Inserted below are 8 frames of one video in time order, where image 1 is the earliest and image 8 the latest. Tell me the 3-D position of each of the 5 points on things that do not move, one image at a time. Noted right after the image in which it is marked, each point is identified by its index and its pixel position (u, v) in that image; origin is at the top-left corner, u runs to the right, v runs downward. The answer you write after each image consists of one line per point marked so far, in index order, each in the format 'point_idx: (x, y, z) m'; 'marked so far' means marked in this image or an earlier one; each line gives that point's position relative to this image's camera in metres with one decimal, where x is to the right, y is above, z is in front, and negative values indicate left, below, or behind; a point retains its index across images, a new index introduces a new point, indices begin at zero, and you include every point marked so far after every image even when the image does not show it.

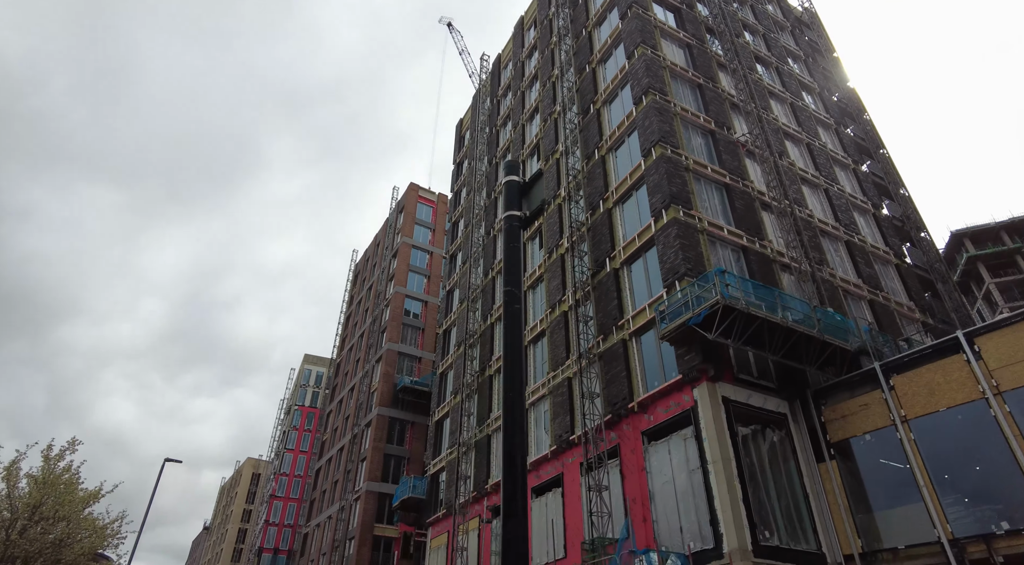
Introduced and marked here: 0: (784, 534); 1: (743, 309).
0: (+7.3, -6.7, +17.4) m
1: (+6.4, -0.7, +18.0) m
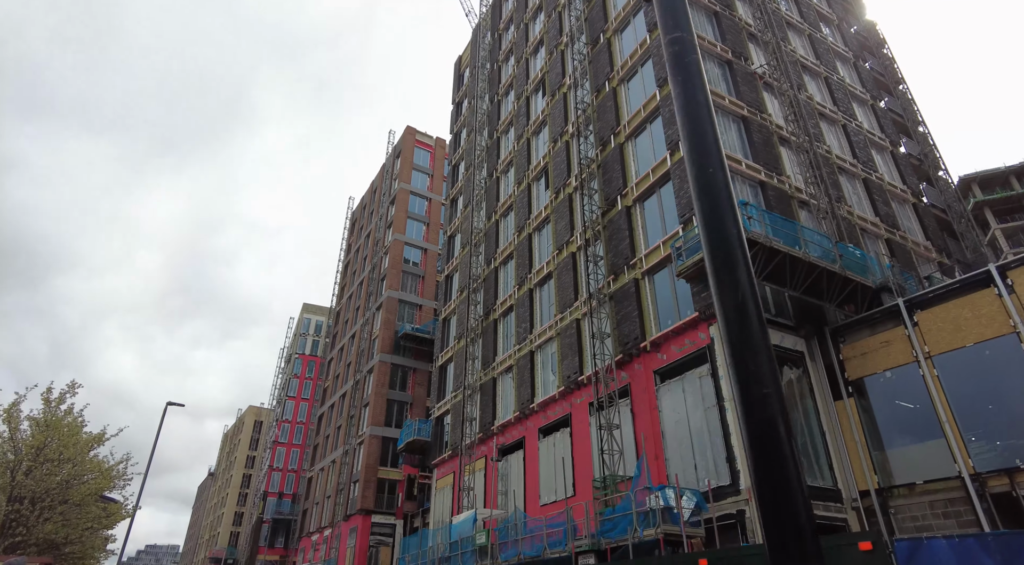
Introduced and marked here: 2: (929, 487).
0: (+7.6, -5.0, +17.2) m
1: (+6.7, +1.1, +17.3) m
2: (+10.6, -5.2, +16.6) m
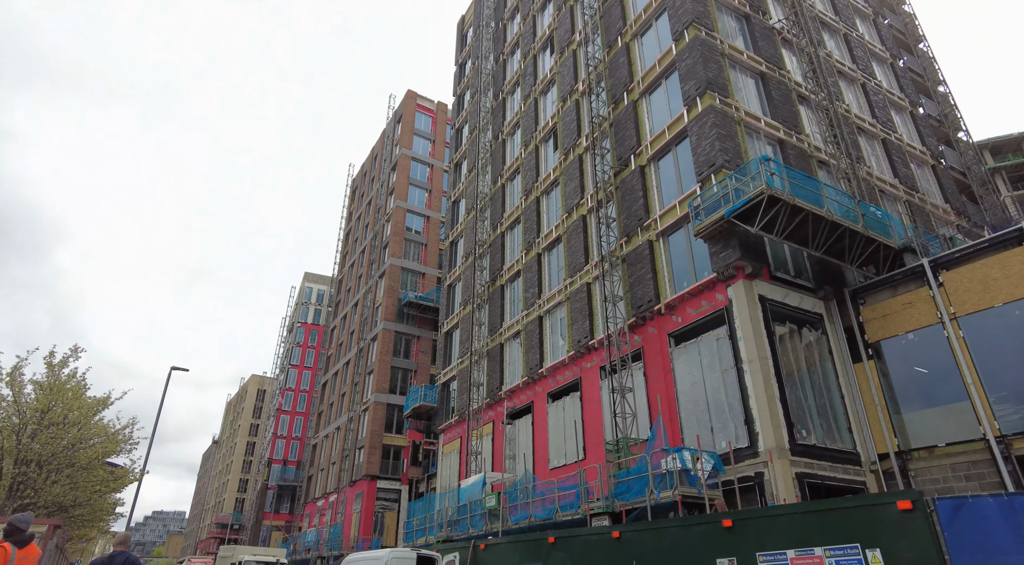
0: (+8.0, -3.9, +16.9) m
1: (+7.1, +2.1, +16.8) m
2: (+10.9, -4.2, +16.3) m
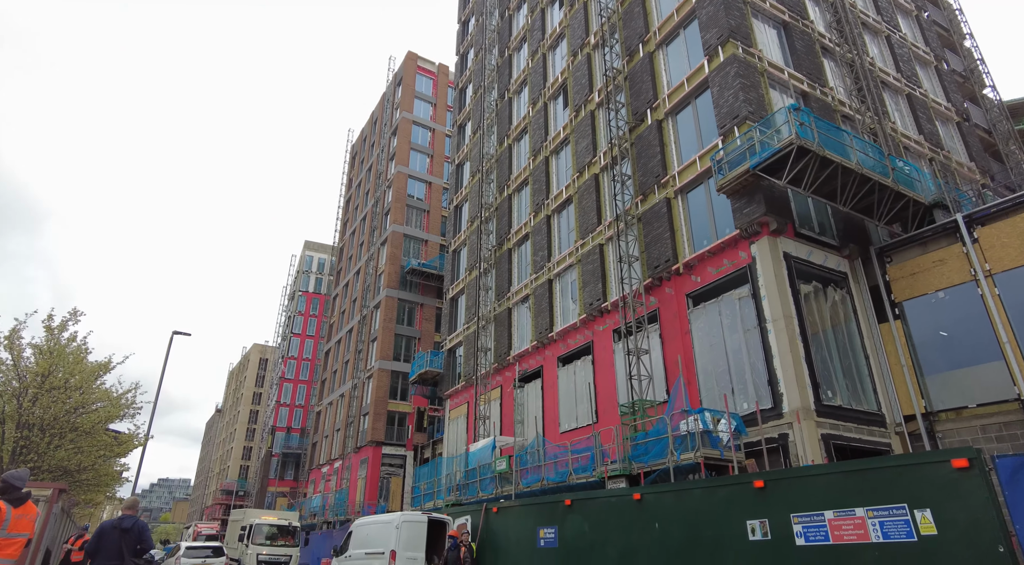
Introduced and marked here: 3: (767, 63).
0: (+8.4, -2.8, +16.4) m
1: (+7.4, +3.2, +16.0) m
2: (+11.3, -3.1, +15.8) m
3: (+7.7, +6.7, +19.8) m
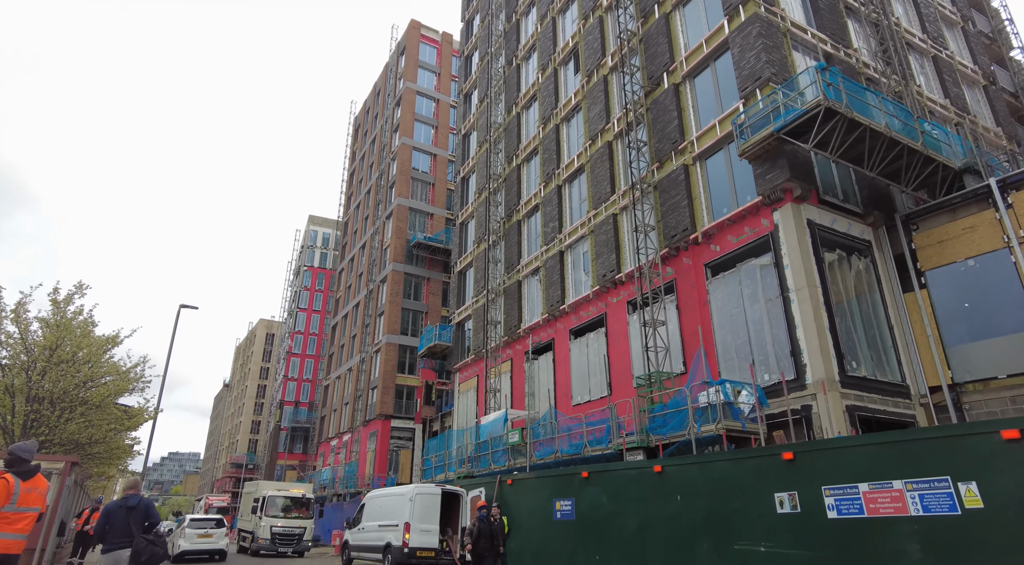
0: (+8.8, -2.0, +16.0) m
1: (+7.8, +4.0, +15.3) m
2: (+11.7, -2.3, +15.4) m
3: (+8.1, +7.6, +19.1) m
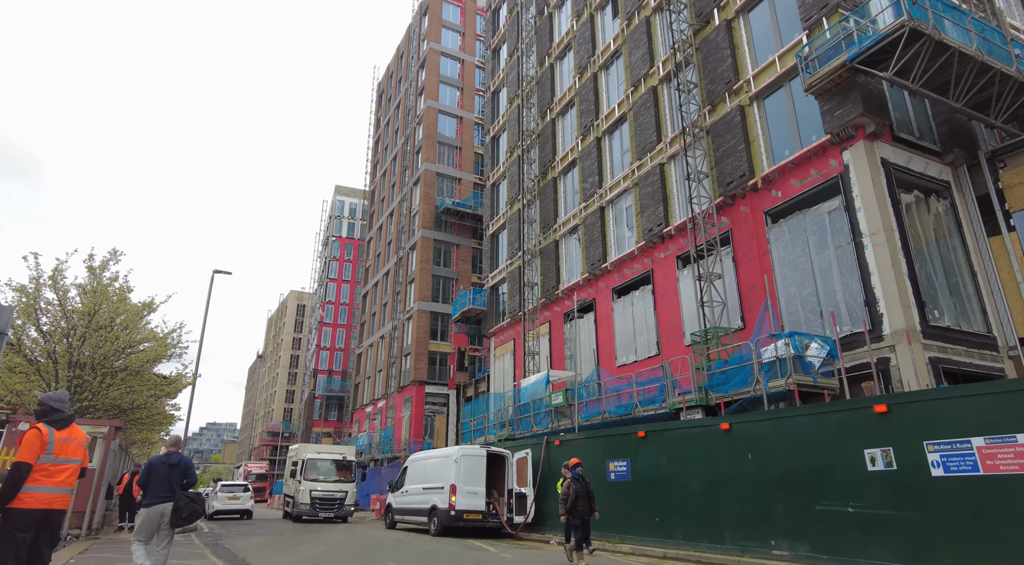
0: (+9.9, -0.7, +14.7) m
1: (+8.8, +5.2, +13.8) m
2: (+12.9, -1.0, +14.0) m
3: (+9.2, +9.0, +17.4) m
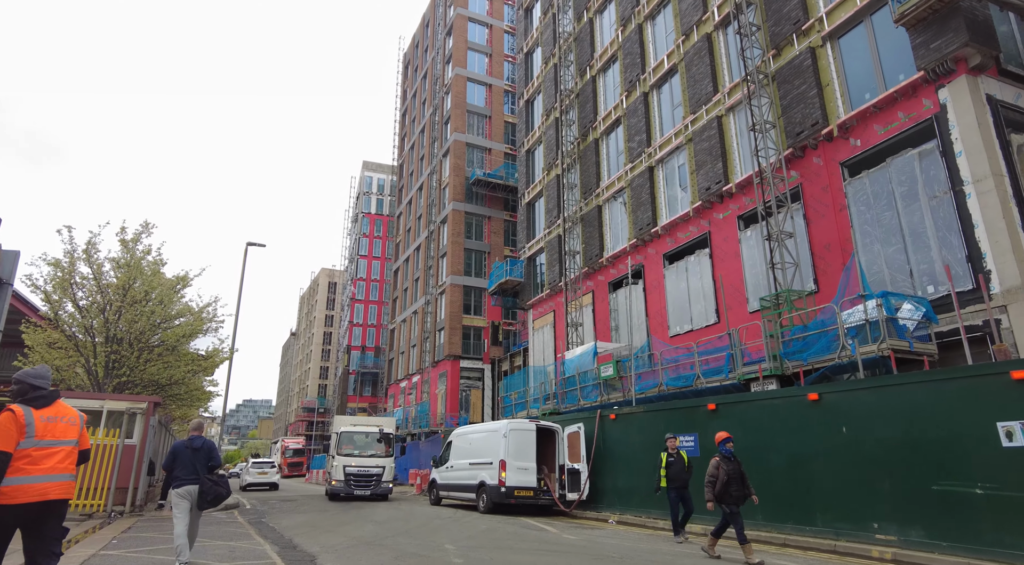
0: (+11.1, +0.2, +13.1) m
1: (+9.9, +6.1, +12.0) m
2: (+14.0, 0.0, +12.2) m
3: (+10.4, +10.0, +15.4) m
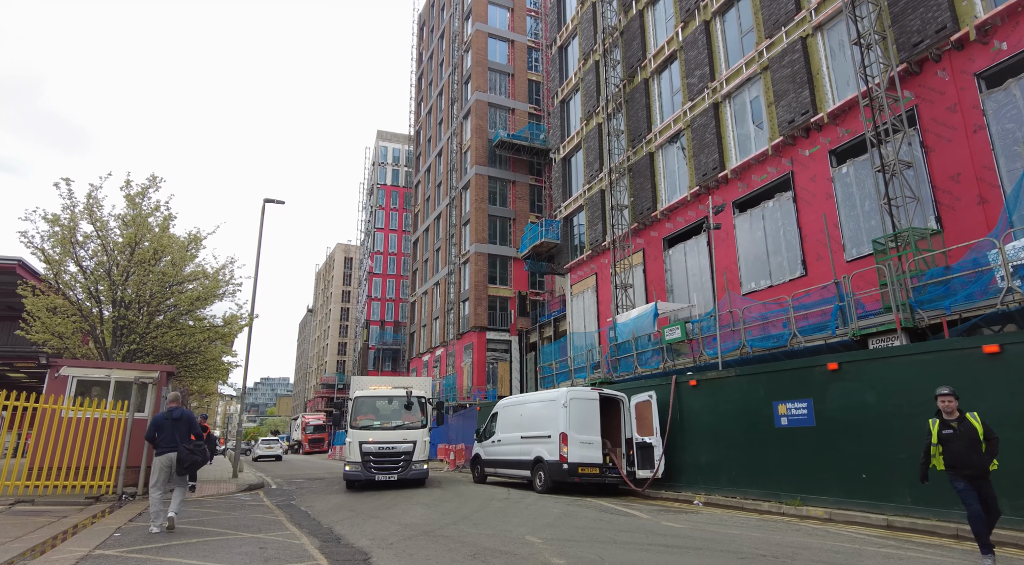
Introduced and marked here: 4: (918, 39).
0: (+12.5, +1.5, +10.3) m
1: (+11.2, +7.3, +9.0) m
2: (+15.4, +1.3, +9.4) m
3: (+11.7, +11.4, +12.2) m
4: (+9.0, +5.4, +14.3) m
